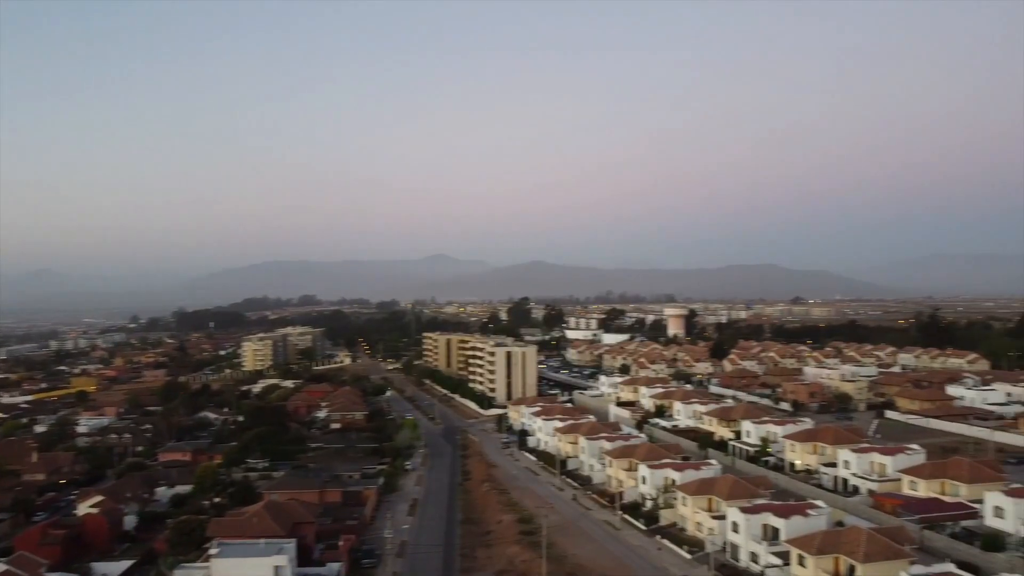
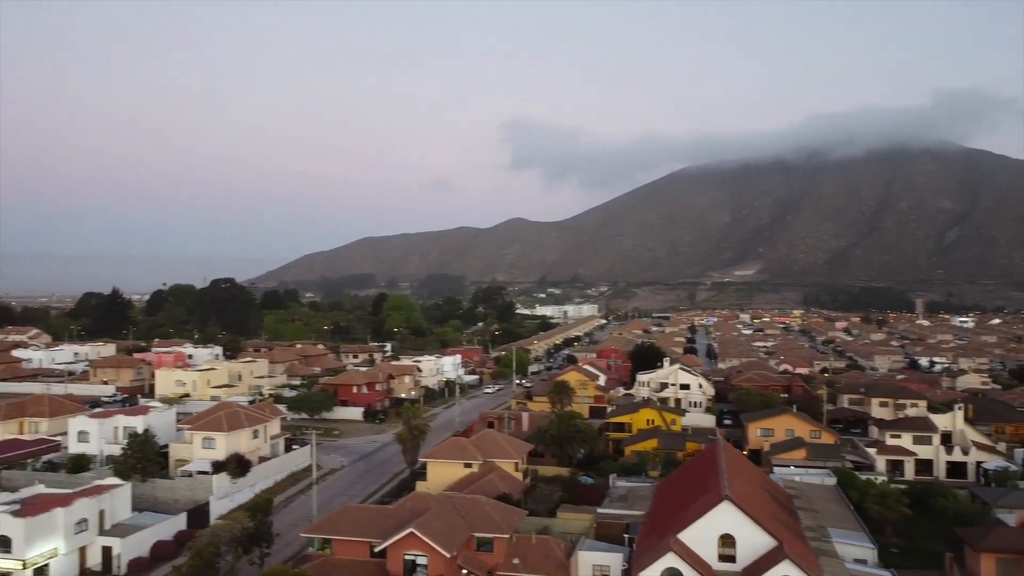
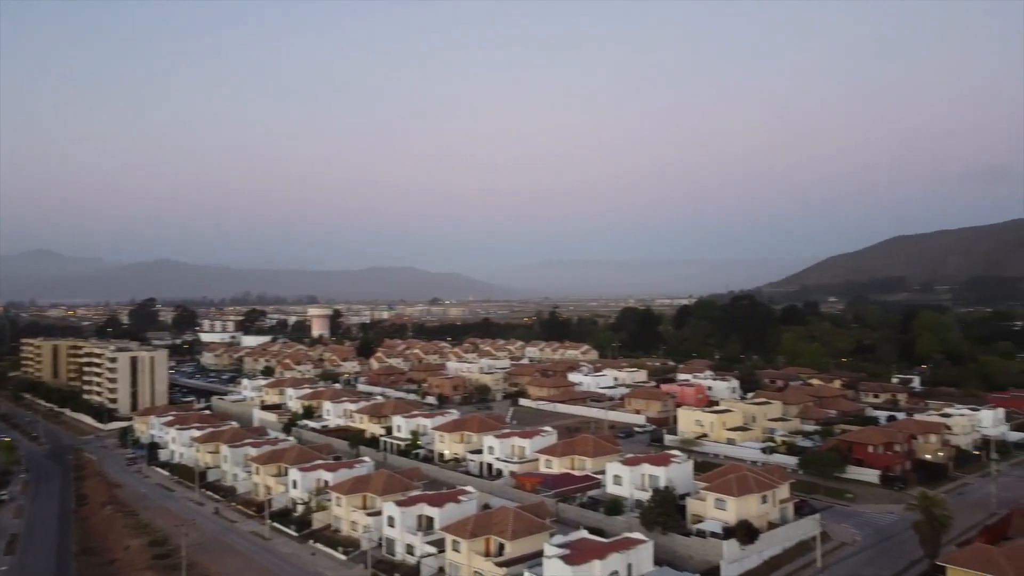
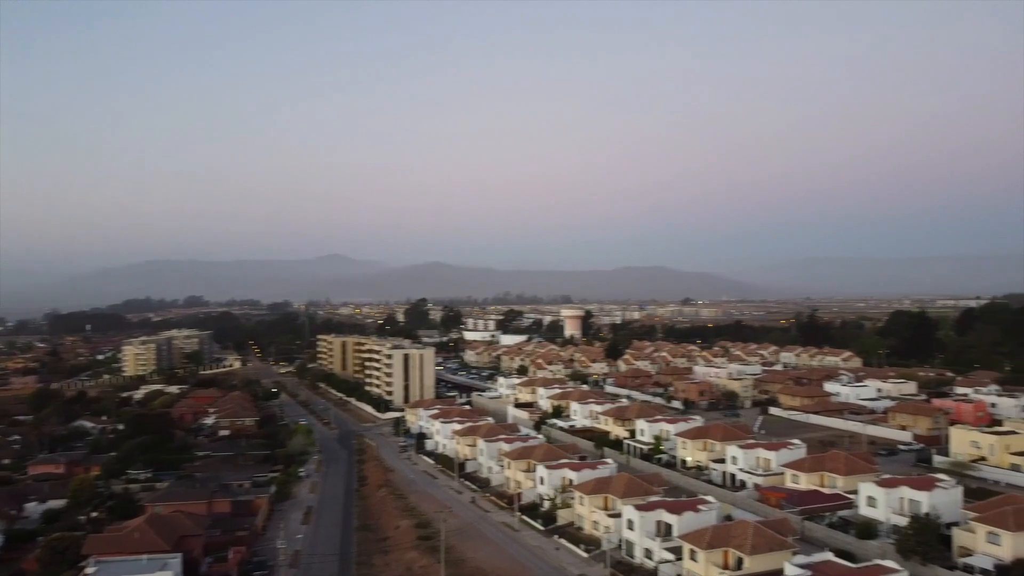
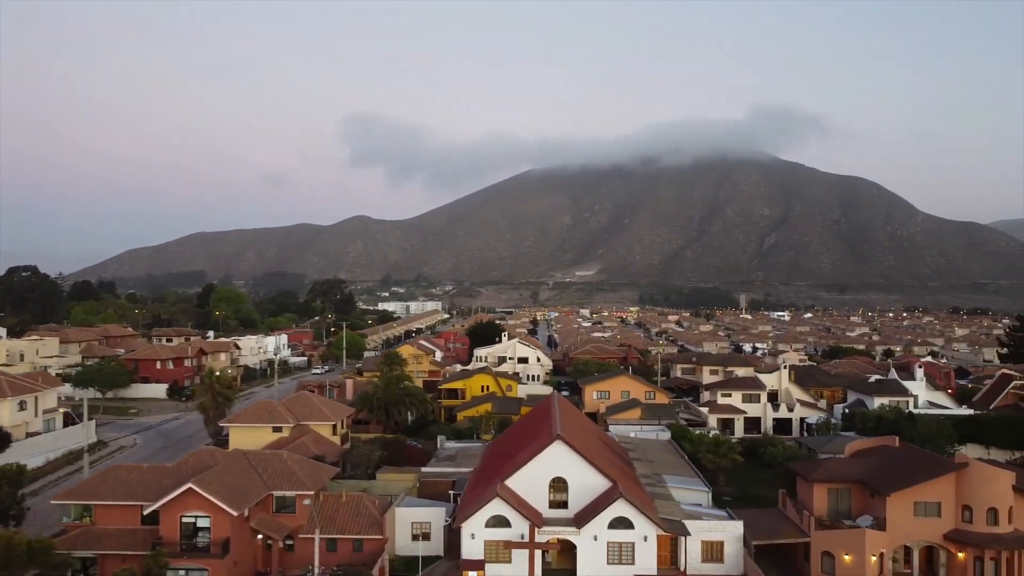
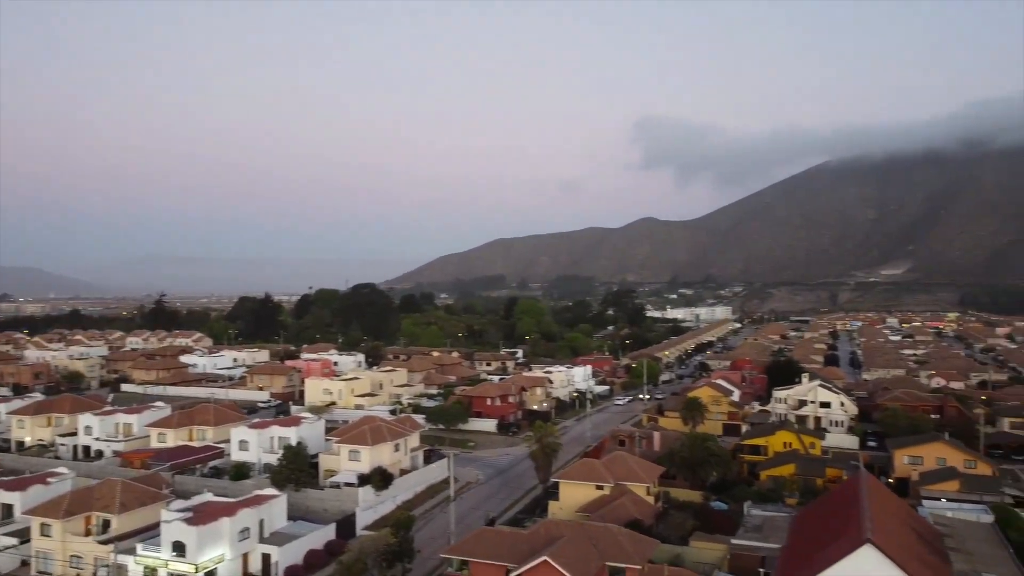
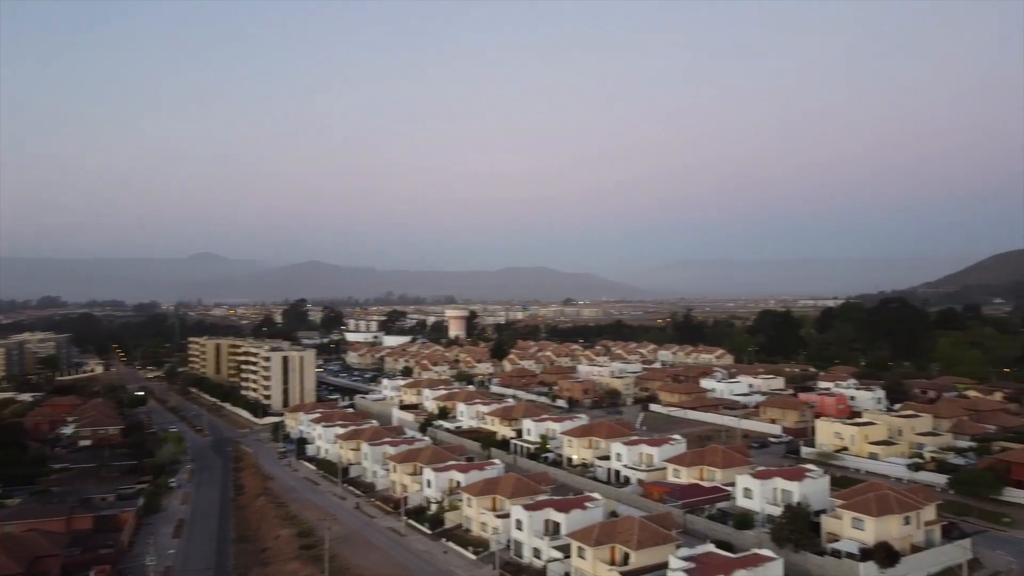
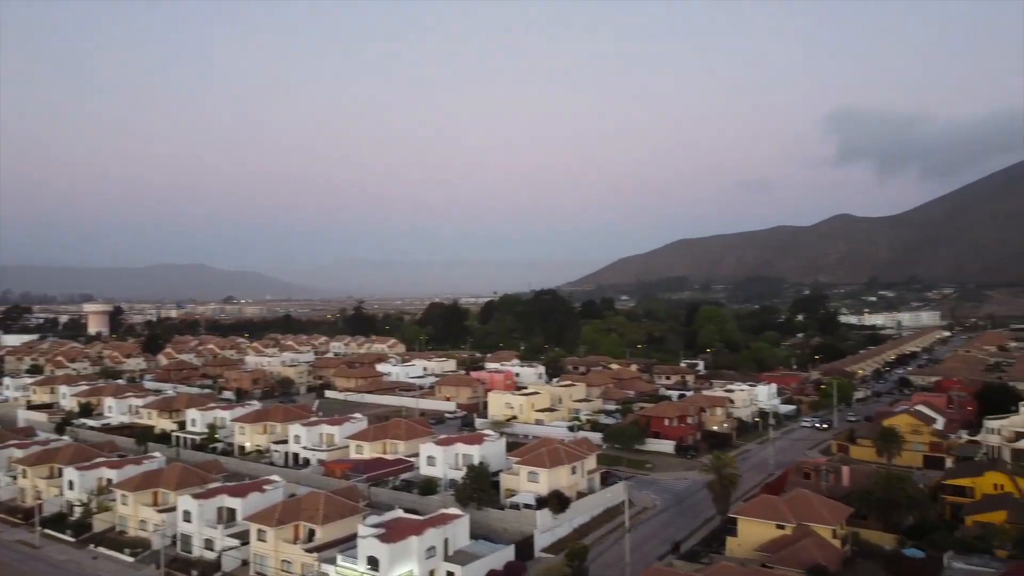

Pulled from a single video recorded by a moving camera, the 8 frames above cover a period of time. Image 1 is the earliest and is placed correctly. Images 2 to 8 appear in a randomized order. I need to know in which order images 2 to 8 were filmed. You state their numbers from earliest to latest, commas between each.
4, 7, 3, 8, 6, 2, 5
